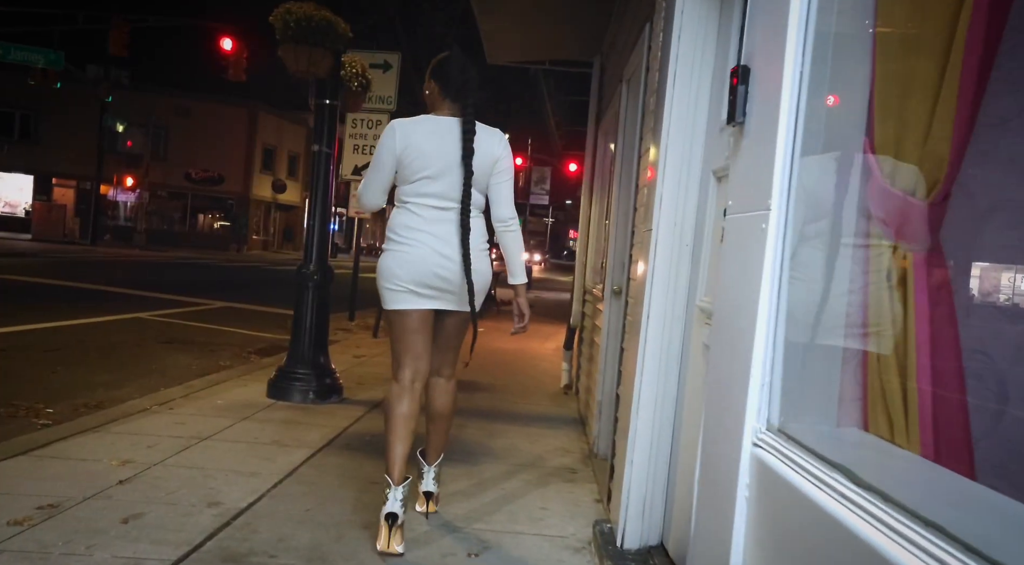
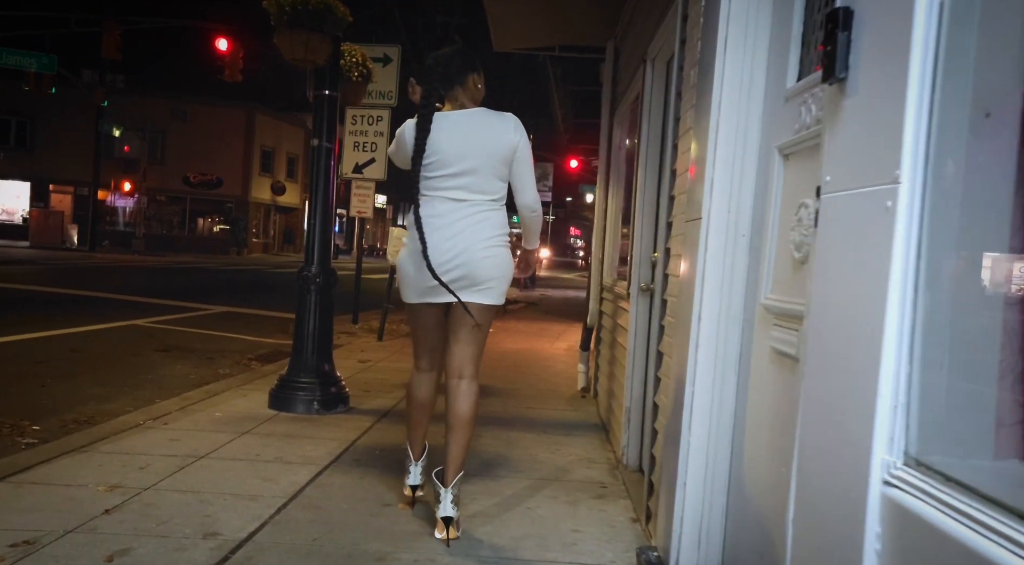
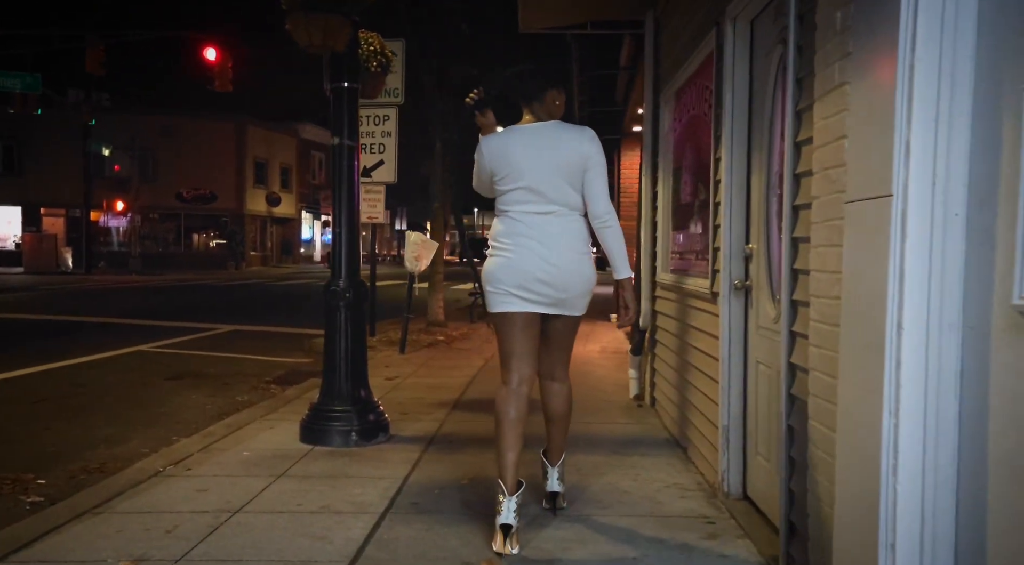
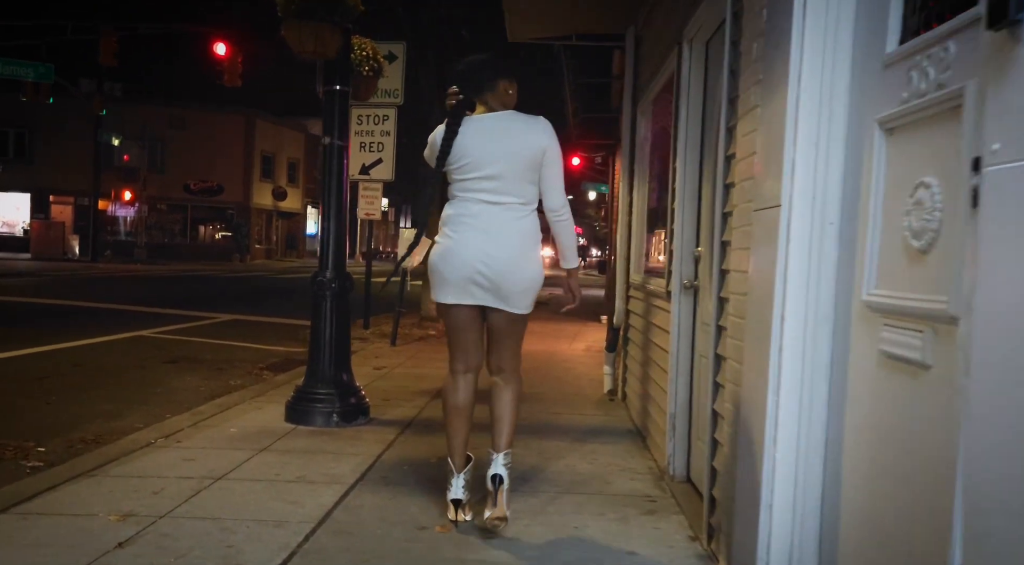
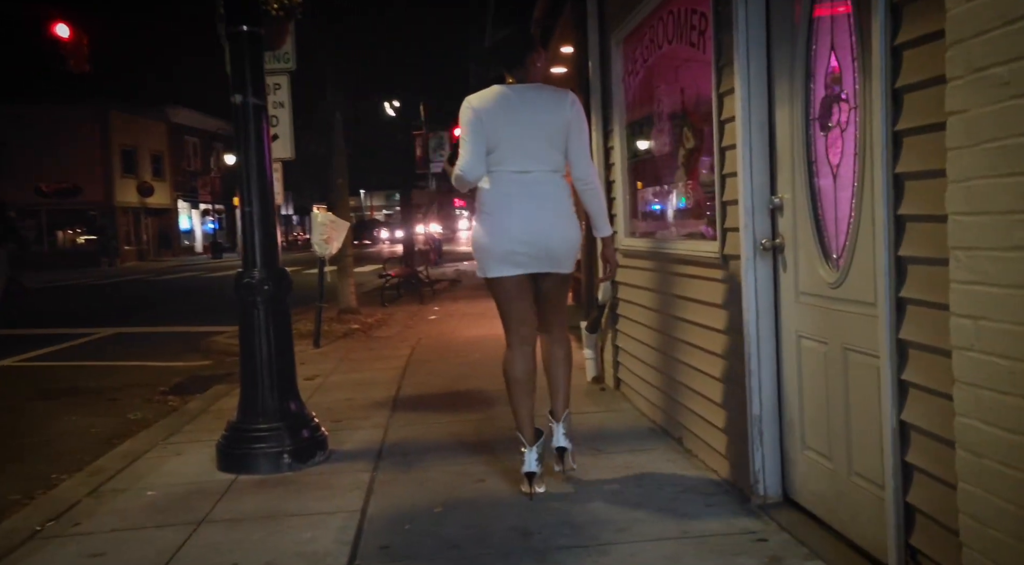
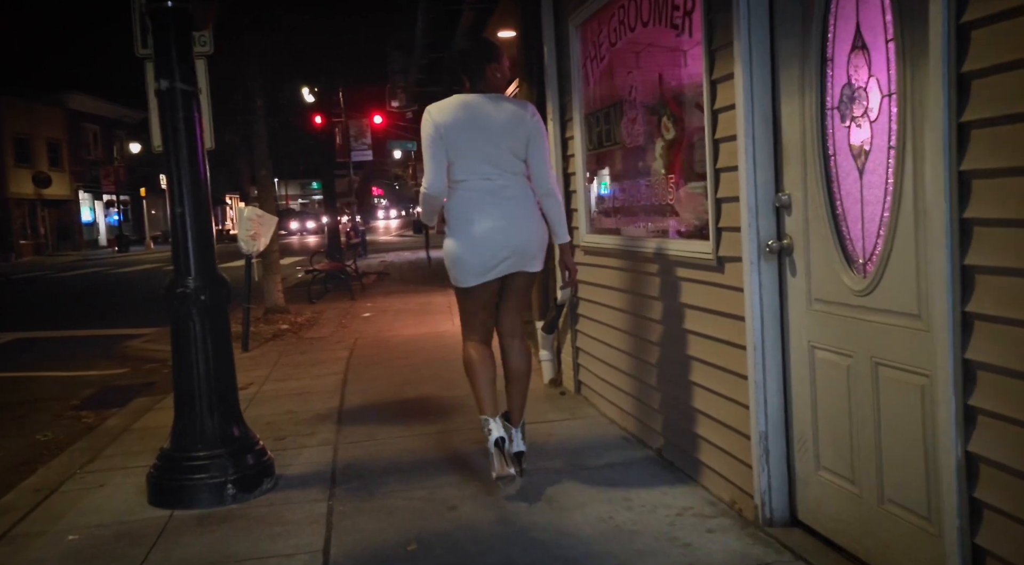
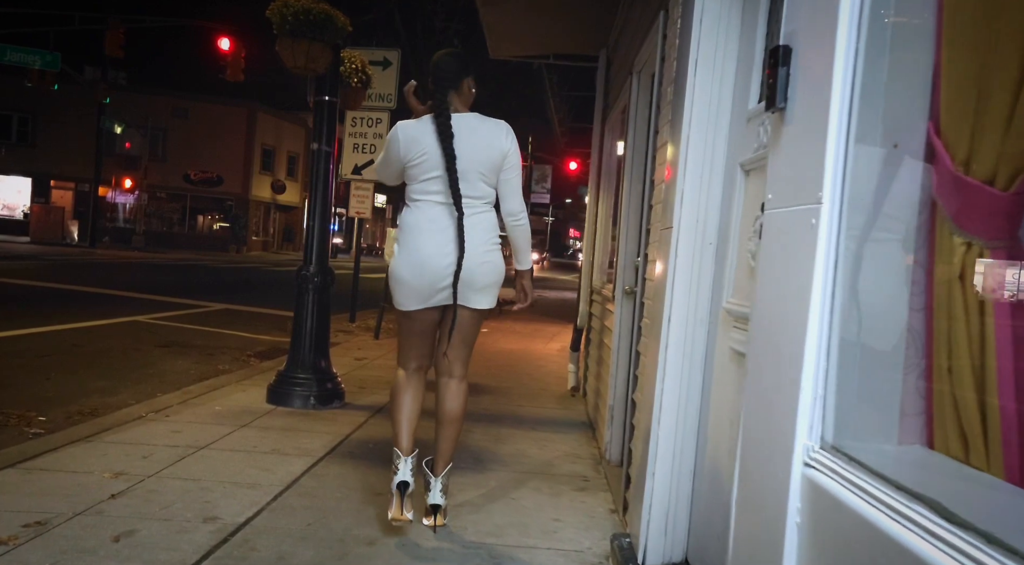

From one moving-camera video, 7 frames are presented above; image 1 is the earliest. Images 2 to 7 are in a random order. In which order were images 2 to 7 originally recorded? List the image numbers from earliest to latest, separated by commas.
7, 2, 4, 3, 5, 6
